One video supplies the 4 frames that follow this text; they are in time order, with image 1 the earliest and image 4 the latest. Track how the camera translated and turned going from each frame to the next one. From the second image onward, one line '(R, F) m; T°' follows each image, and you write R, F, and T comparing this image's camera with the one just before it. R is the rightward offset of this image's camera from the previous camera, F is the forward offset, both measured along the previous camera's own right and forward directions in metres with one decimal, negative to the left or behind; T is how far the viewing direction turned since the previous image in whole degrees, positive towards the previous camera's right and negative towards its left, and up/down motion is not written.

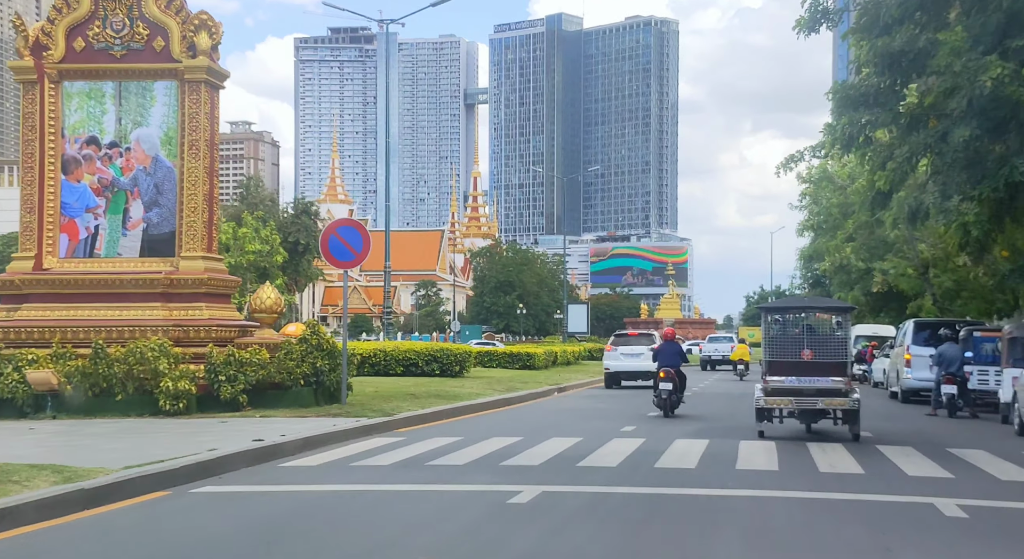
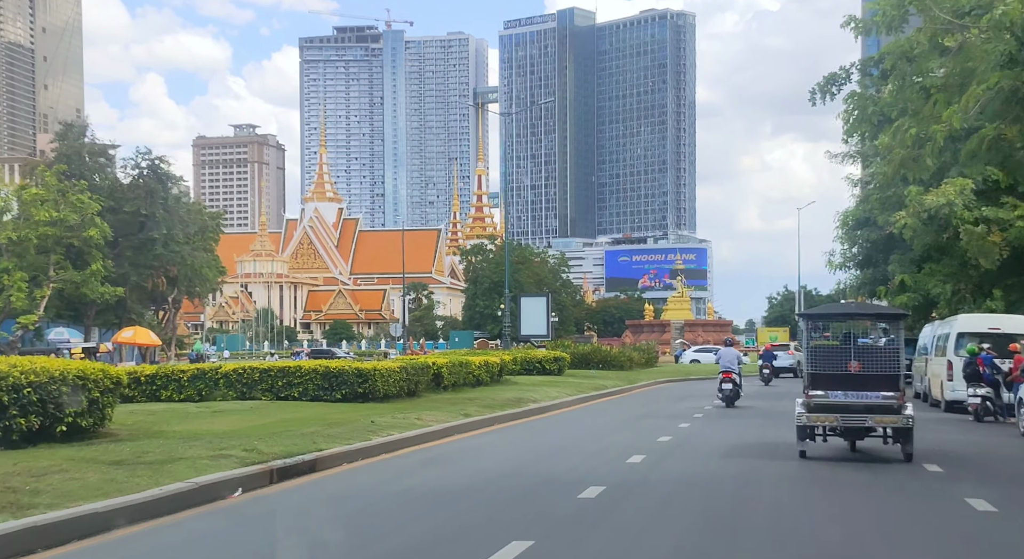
(+1.9, +10.3) m; -1°
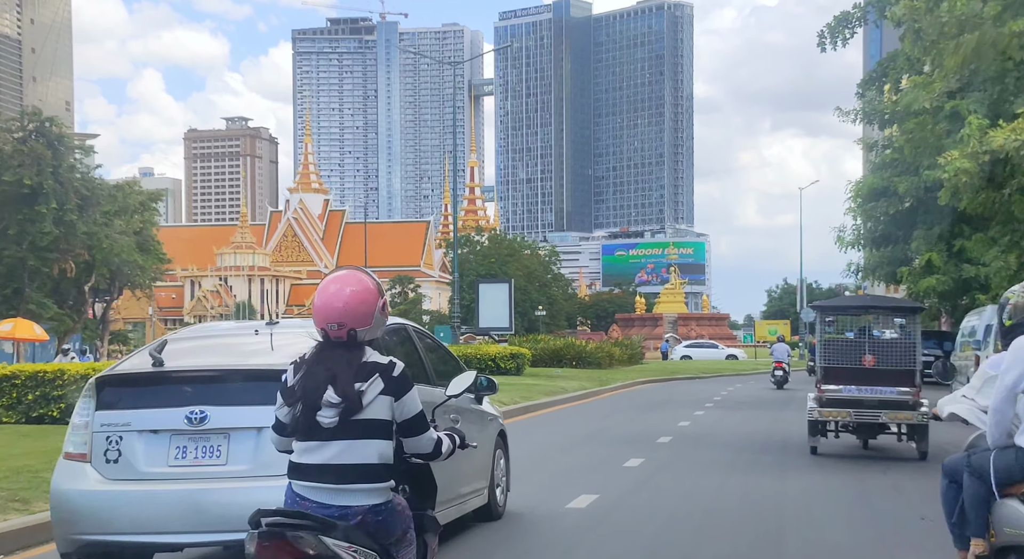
(+0.8, +4.0) m; 0°
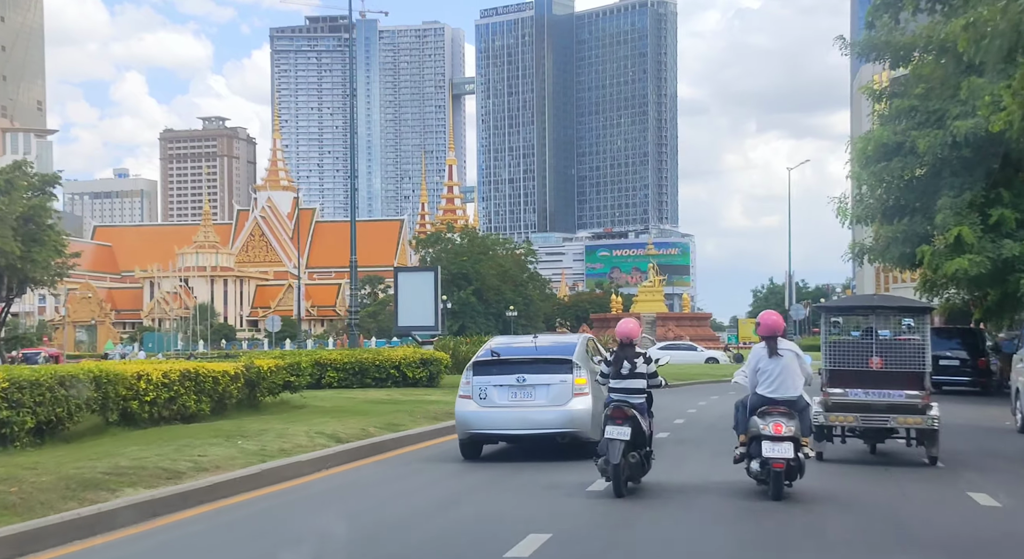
(+0.9, +4.4) m; +1°
